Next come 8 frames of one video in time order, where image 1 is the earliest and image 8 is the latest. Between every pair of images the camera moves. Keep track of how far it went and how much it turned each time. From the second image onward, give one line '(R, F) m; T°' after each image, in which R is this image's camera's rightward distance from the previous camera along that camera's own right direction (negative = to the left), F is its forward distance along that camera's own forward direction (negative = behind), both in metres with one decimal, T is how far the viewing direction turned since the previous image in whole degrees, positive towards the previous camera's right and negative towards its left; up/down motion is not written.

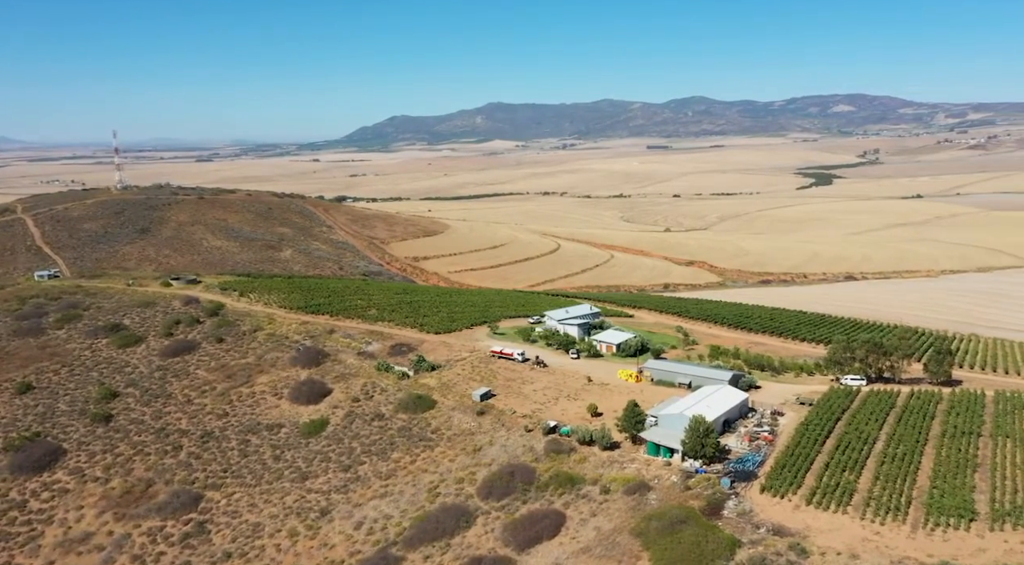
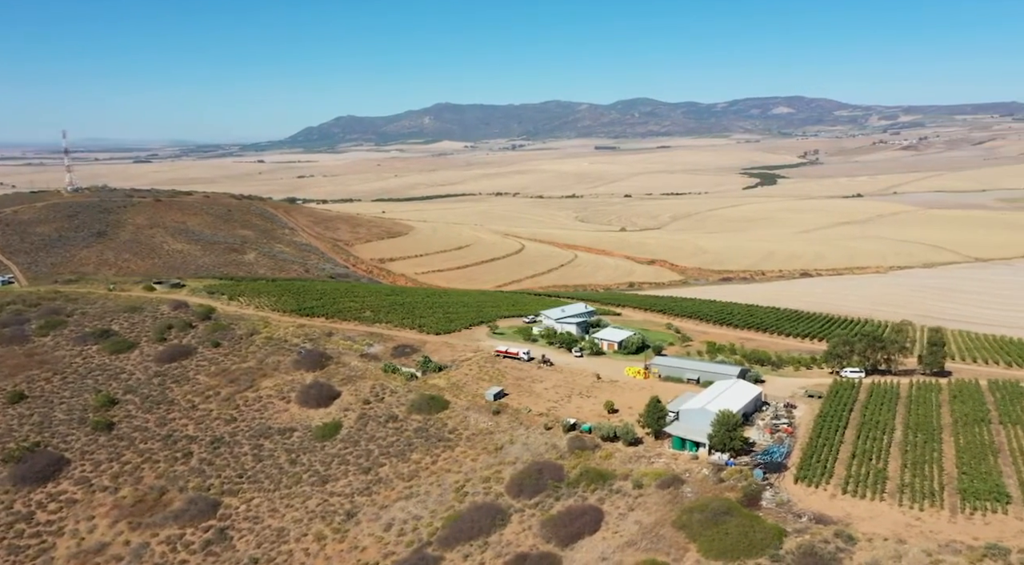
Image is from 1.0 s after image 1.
(-3.3, -0.1) m; +3°
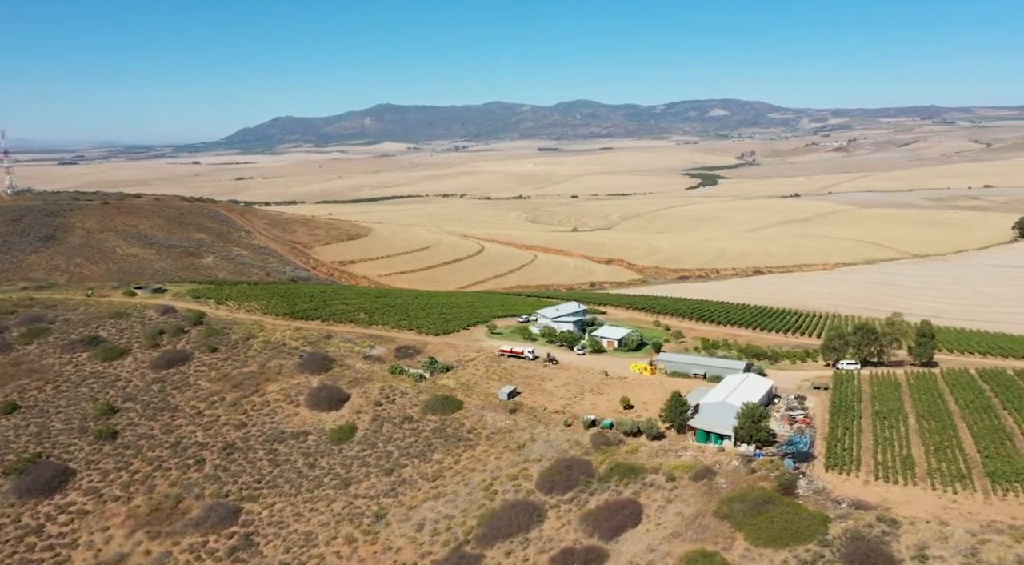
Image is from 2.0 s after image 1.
(-3.6, -0.1) m; +4°
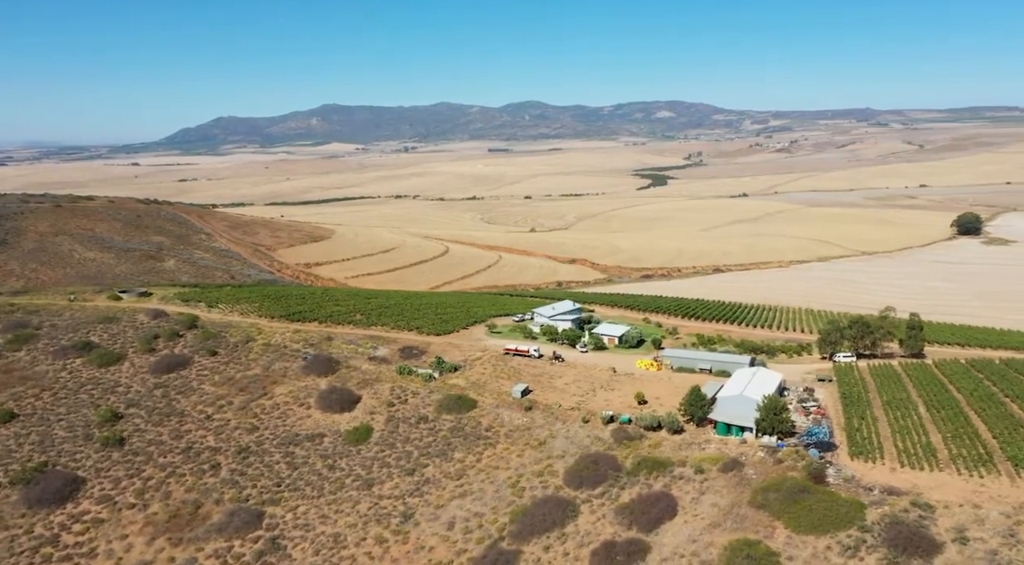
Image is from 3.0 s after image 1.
(-3.3, -0.2) m; +3°
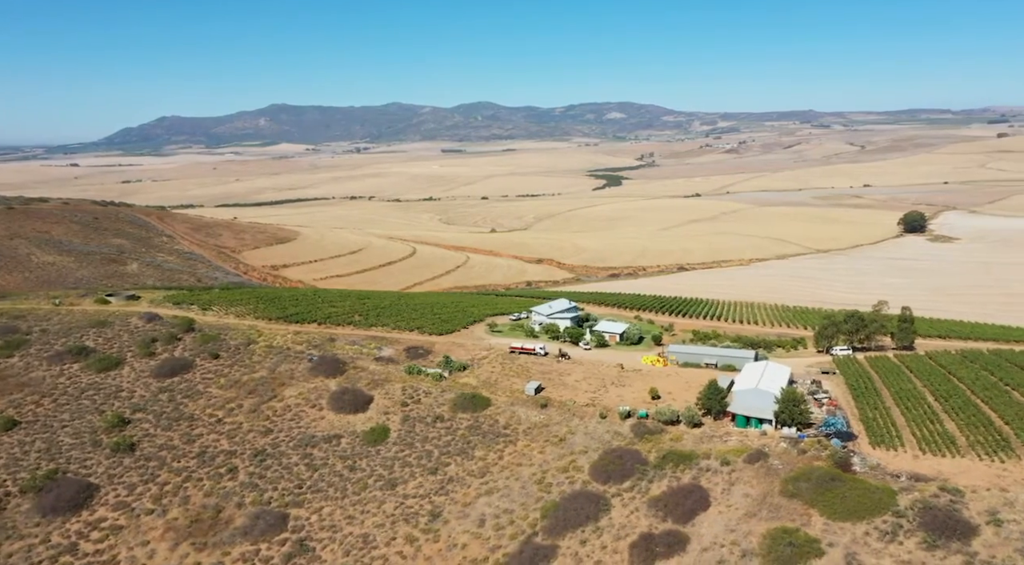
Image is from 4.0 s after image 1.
(-3.1, -0.2) m; +3°
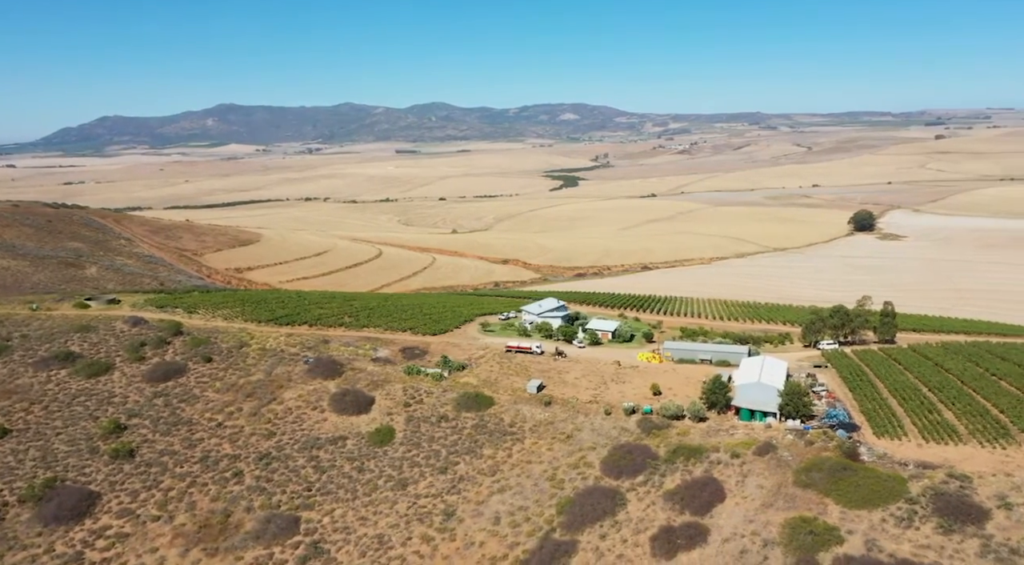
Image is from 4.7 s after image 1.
(-2.5, -0.2) m; +3°
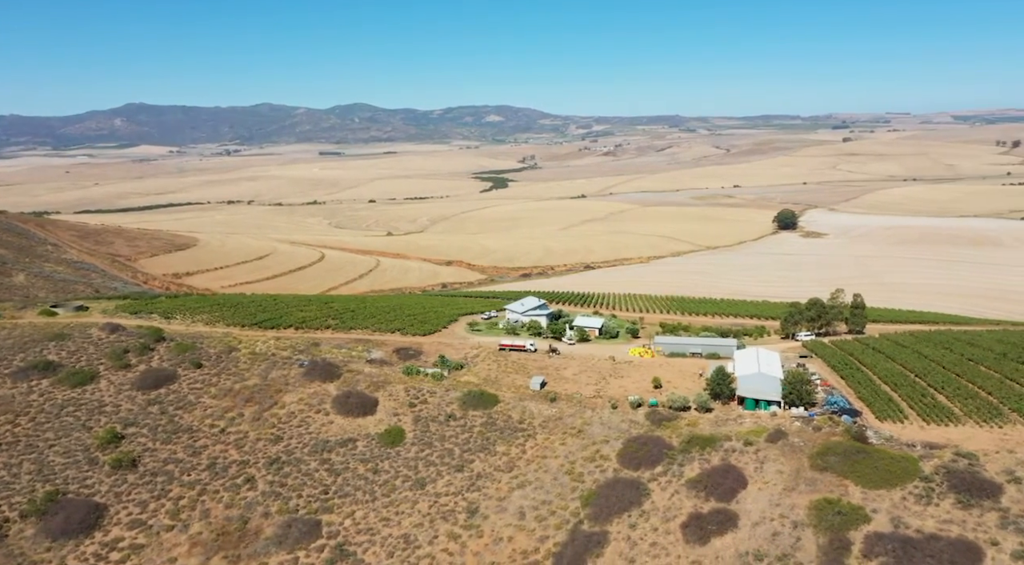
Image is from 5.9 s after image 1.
(-4.1, -0.3) m; +5°
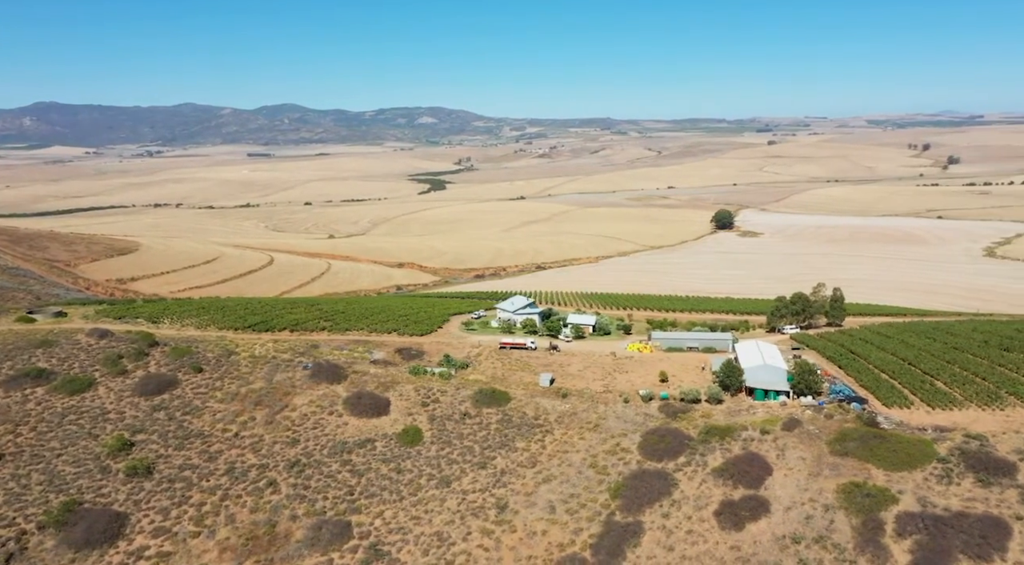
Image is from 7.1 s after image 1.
(-4.1, -0.4) m; +4°
